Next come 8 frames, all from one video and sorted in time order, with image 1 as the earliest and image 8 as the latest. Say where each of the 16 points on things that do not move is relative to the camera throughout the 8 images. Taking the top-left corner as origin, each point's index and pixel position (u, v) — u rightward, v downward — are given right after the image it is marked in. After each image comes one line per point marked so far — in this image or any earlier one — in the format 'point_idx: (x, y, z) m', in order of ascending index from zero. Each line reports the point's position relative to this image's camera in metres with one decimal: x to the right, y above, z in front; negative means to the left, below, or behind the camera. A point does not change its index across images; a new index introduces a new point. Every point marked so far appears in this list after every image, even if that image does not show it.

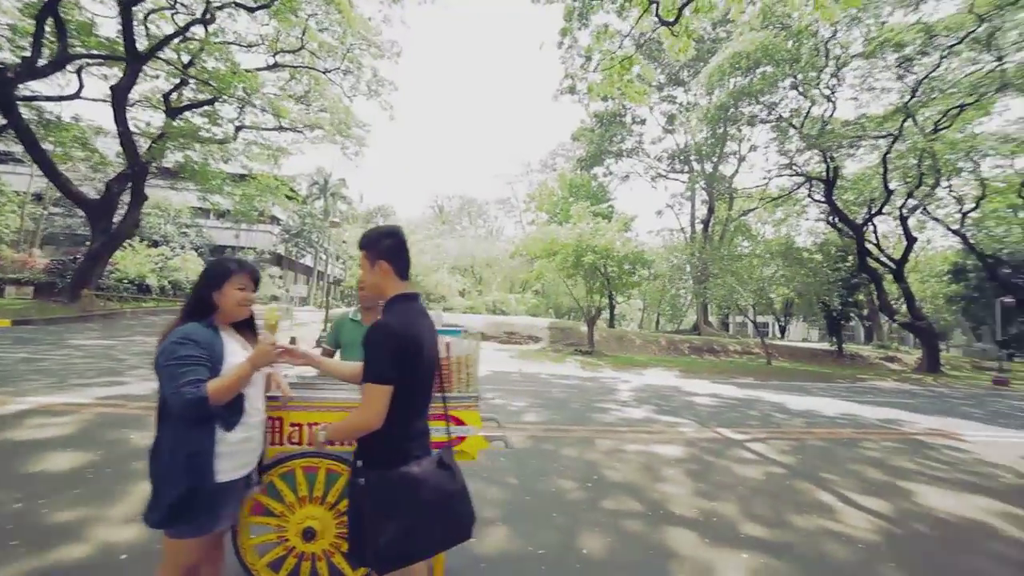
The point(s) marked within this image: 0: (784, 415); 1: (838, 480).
0: (+4.8, -2.3, +8.4) m
1: (+3.4, -2.0, +4.9) m
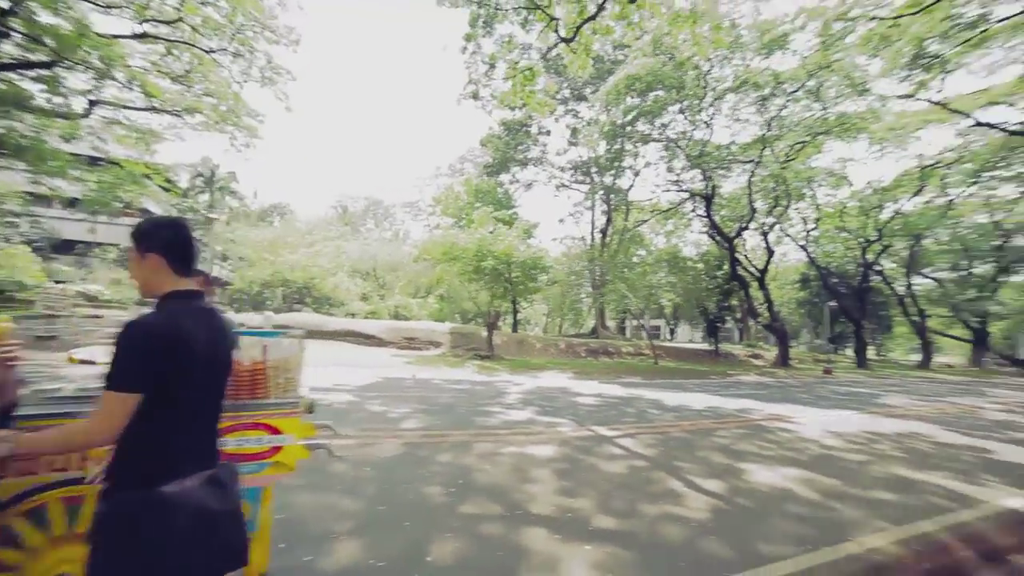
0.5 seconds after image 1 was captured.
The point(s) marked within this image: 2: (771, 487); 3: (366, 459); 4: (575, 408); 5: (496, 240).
0: (+2.7, -2.4, +9.0) m
1: (+2.0, -2.1, +5.3) m
2: (+2.7, -2.1, +5.0) m
3: (-1.6, -1.9, +5.0) m
4: (+1.1, -2.2, +8.5) m
5: (-0.7, +2.0, +19.4) m
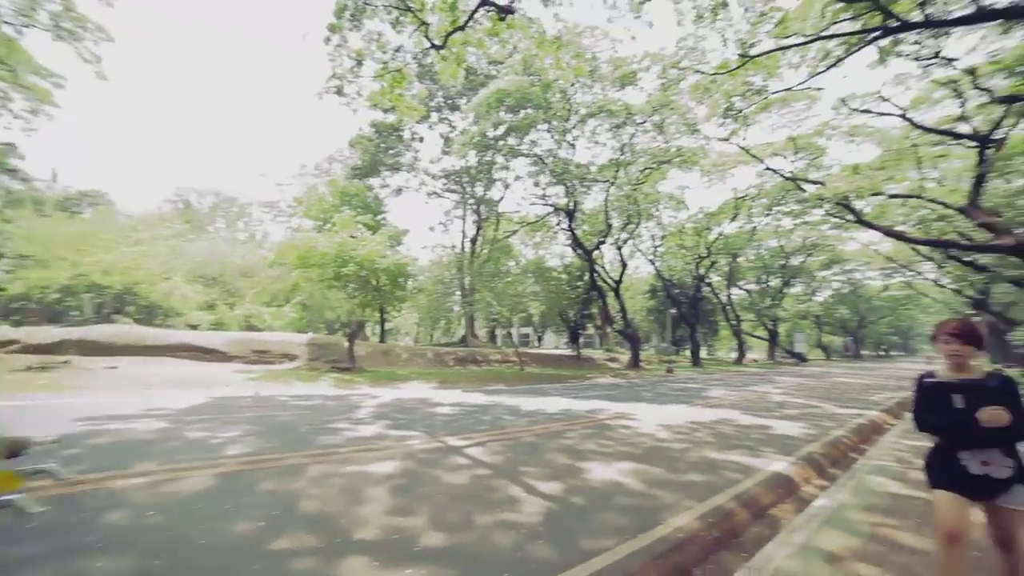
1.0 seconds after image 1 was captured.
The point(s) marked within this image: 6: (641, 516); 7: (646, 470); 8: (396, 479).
0: (0.0, -2.5, +9.1) m
1: (+0.2, -2.1, +5.4) m
2: (+1.0, -2.2, +5.2) m
3: (-3.2, -1.9, +4.2) m
4: (-1.5, -2.3, +8.2) m
5: (-6.0, +1.7, +18.3) m
6: (+1.2, -2.1, +4.2) m
7: (+1.6, -2.2, +5.7) m
8: (-1.2, -2.0, +4.8) m
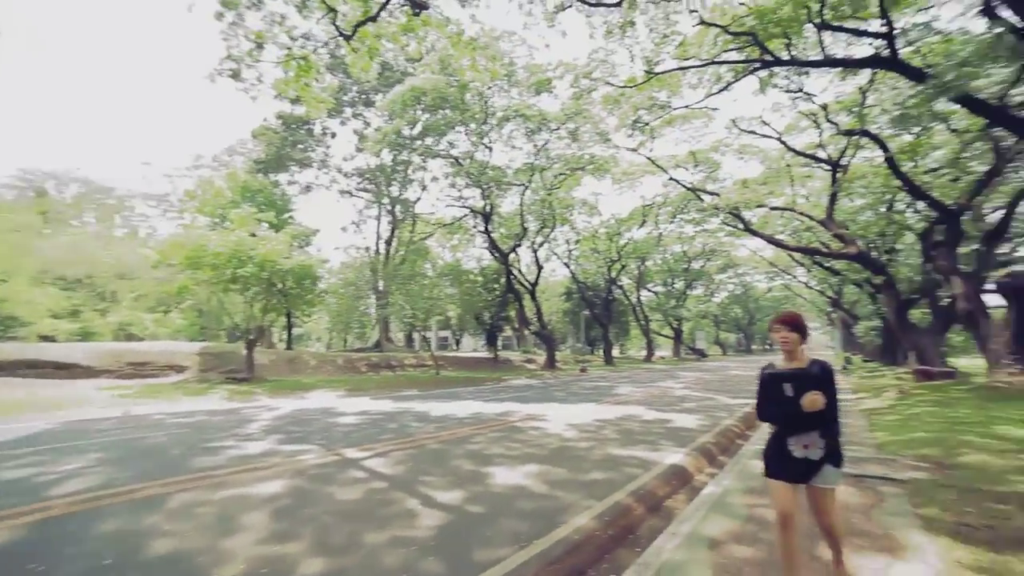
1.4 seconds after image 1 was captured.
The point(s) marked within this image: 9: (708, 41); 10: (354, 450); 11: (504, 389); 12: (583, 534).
0: (-1.8, -2.6, +8.8) m
1: (-0.9, -2.1, +5.2) m
2: (-0.1, -2.2, +5.1) m
3: (-4.0, -1.9, +3.4) m
4: (-3.0, -2.4, +7.7) m
5: (-9.2, +1.6, +16.9) m
6: (+0.3, -2.1, +4.2) m
7: (+0.5, -2.2, +5.7) m
8: (-2.2, -2.0, +4.4) m
9: (+5.5, +6.8, +12.9) m
10: (-2.1, -2.2, +6.3) m
11: (-0.3, -3.8, +17.4) m
12: (+0.6, -2.1, +3.9) m
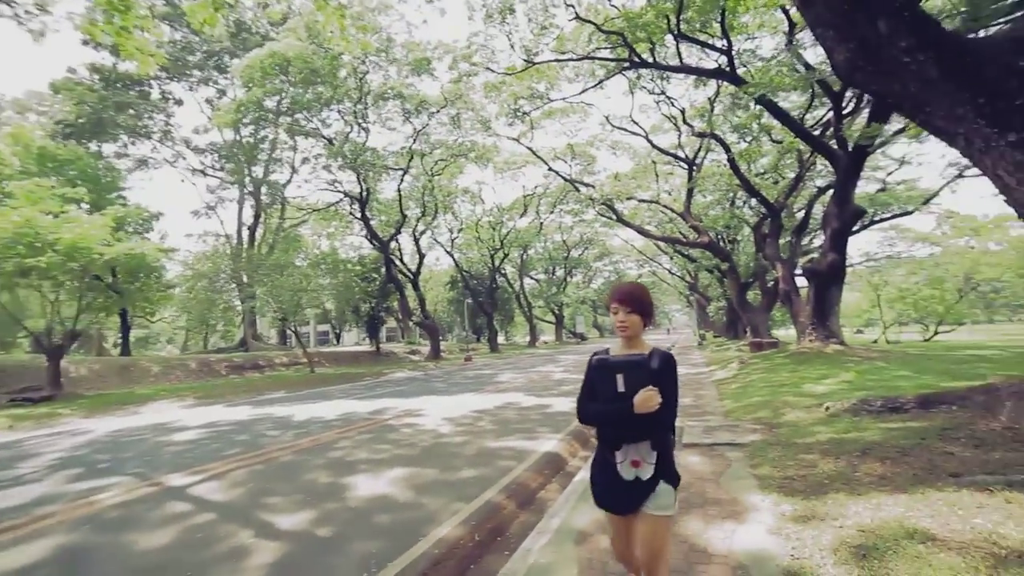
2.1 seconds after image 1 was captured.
0: (-3.9, -2.4, +7.7) m
1: (-2.2, -2.0, +4.4) m
2: (-1.4, -2.1, +4.6) m
3: (-4.9, -1.9, +1.9) m
4: (-4.9, -2.2, +6.4) m
5: (-13.1, +1.8, +13.7) m
6: (-0.9, -2.0, +3.7) m
7: (-1.0, -2.1, +5.2) m
8: (-3.3, -1.9, +3.3) m
9: (+2.0, +7.2, +13.2) m
10: (-3.7, -2.1, +5.2) m
11: (-4.5, -3.4, +16.5) m
12: (-0.5, -1.9, +3.5) m
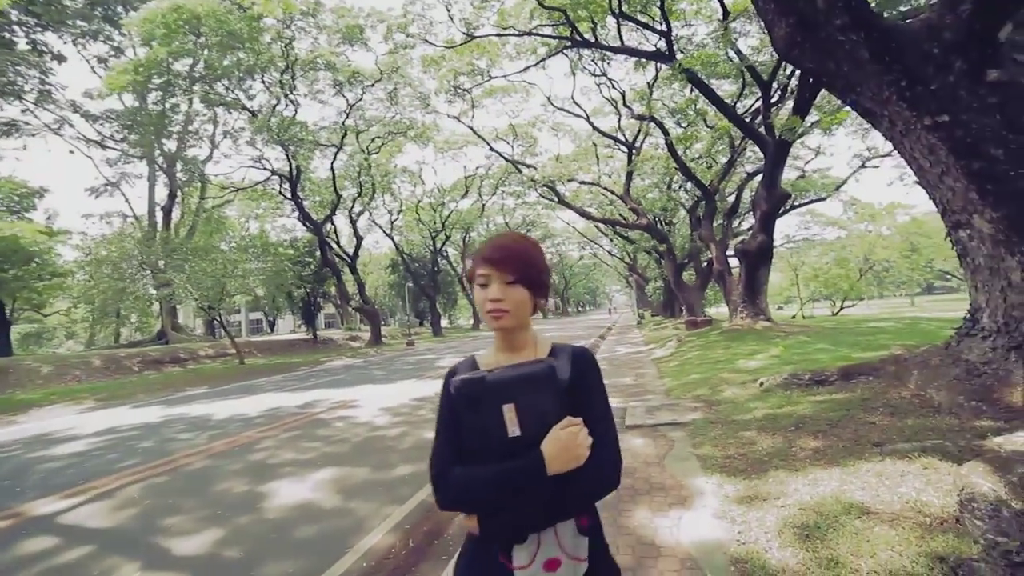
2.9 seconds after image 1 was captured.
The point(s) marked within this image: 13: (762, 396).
0: (-4.8, -2.2, +6.9) m
1: (-2.8, -1.9, +3.8) m
2: (-2.0, -1.9, +4.1) m
3: (-5.1, -1.9, +1.1) m
4: (-5.6, -2.1, +5.4) m
5: (-14.7, +2.1, +11.6) m
6: (-1.3, -1.9, +3.3) m
7: (-1.6, -1.9, +4.8) m
8: (-3.7, -1.9, +2.6) m
9: (+0.3, +7.7, +12.7) m
10: (-4.3, -2.0, +4.5) m
11: (-6.4, -2.9, +15.6) m
12: (-0.9, -1.8, +3.1) m
13: (+3.4, -1.5, +6.3) m
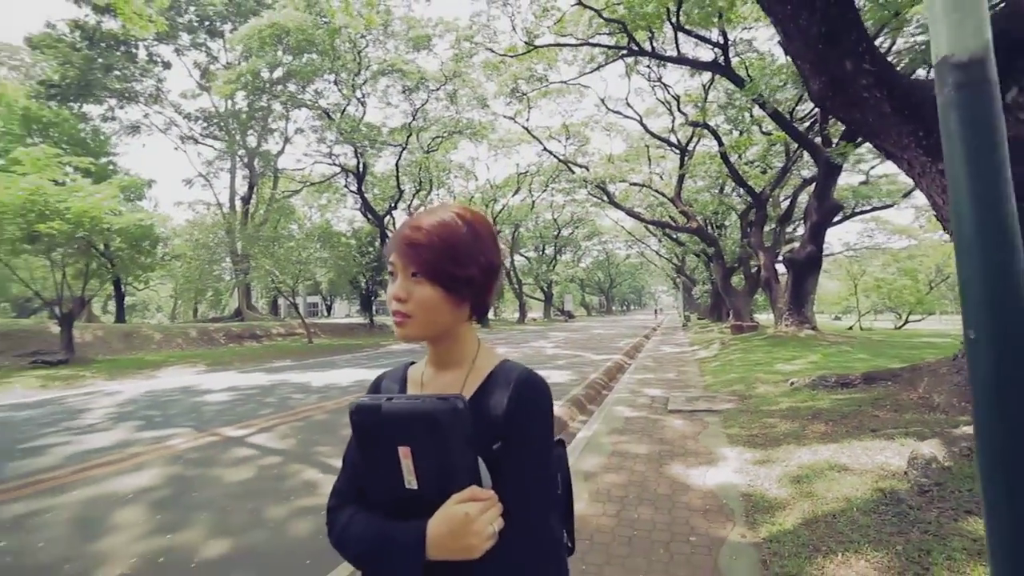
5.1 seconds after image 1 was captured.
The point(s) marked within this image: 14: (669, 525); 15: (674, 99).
0: (-3.8, -2.0, +8.6) m
1: (-2.1, -1.8, +5.3) m
2: (-1.2, -1.9, +5.5) m
3: (-4.6, -1.7, +2.7) m
4: (-4.8, -1.9, +7.2) m
5: (-13.1, +2.7, +14.1) m
6: (-0.7, -1.8, +4.6) m
7: (-0.9, -1.9, +6.1) m
8: (-3.1, -1.7, +4.2) m
9: (+2.2, +7.7, +13.7) m
10: (-3.6, -1.8, +6.1) m
11: (-4.7, -2.5, +17.3) m
12: (-0.3, -1.8, +4.4) m
13: (+4.3, -1.6, +7.2) m
14: (+1.1, -1.6, +3.3) m
15: (+6.5, +7.4, +18.5) m
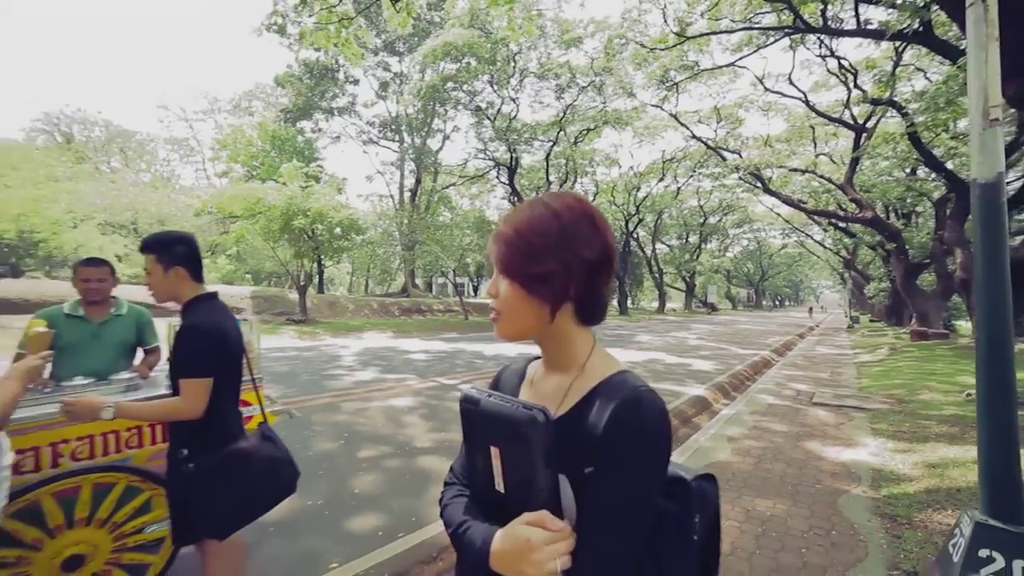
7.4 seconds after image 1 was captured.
0: (-0.7, -1.7, +10.6) m
1: (+0.1, -1.7, +7.0) m
2: (+0.9, -1.7, +6.9) m
3: (-3.1, -1.5, +5.2) m
4: (-2.0, -1.5, +9.5) m
5: (-7.9, +3.6, +18.4) m
6: (+1.2, -1.8, +6.0) m
7: (+1.5, -1.7, +7.5) m
8: (-1.2, -1.6, +6.2) m
9: (+6.9, +7.9, +13.6) m
10: (-1.1, -1.6, +8.1) m
11: (+0.9, -1.9, +19.3) m
12: (+1.6, -1.8, +5.7) m
13: (+6.8, -1.7, +7.1) m
14: (+2.6, -1.7, +4.2) m
15: (+12.3, +7.5, +17.0) m
